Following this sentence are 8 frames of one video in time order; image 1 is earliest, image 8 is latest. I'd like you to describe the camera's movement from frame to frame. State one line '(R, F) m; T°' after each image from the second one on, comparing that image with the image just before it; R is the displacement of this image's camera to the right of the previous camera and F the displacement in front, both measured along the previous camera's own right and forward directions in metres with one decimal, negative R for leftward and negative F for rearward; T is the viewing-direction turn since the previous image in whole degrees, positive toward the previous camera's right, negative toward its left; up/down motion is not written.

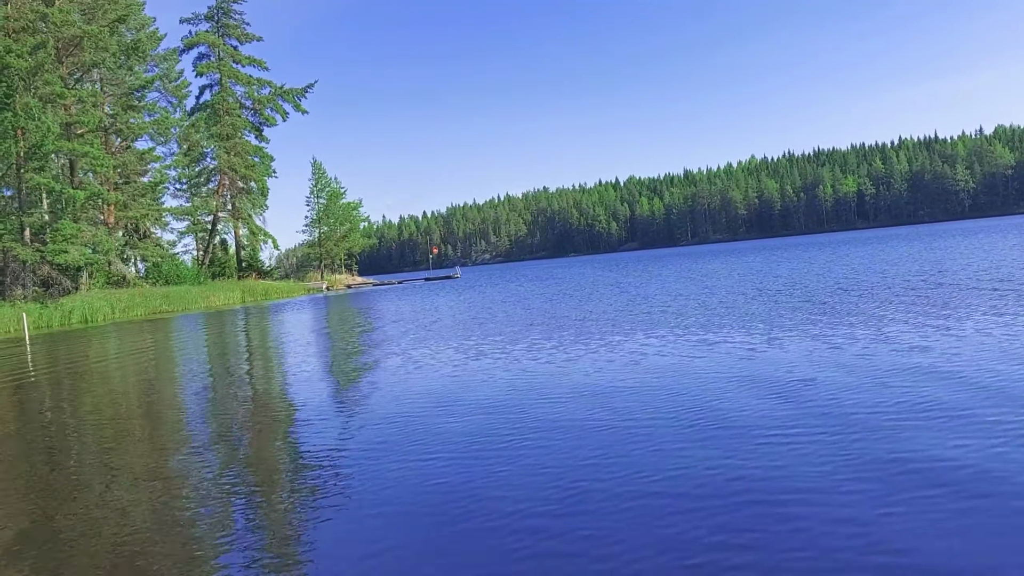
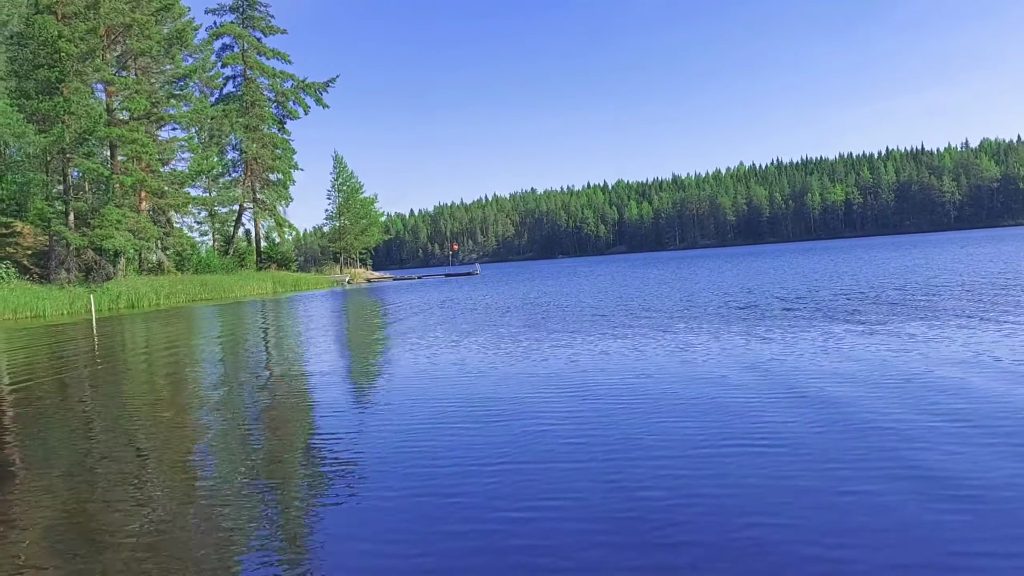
(-1.8, -0.4) m; +1°
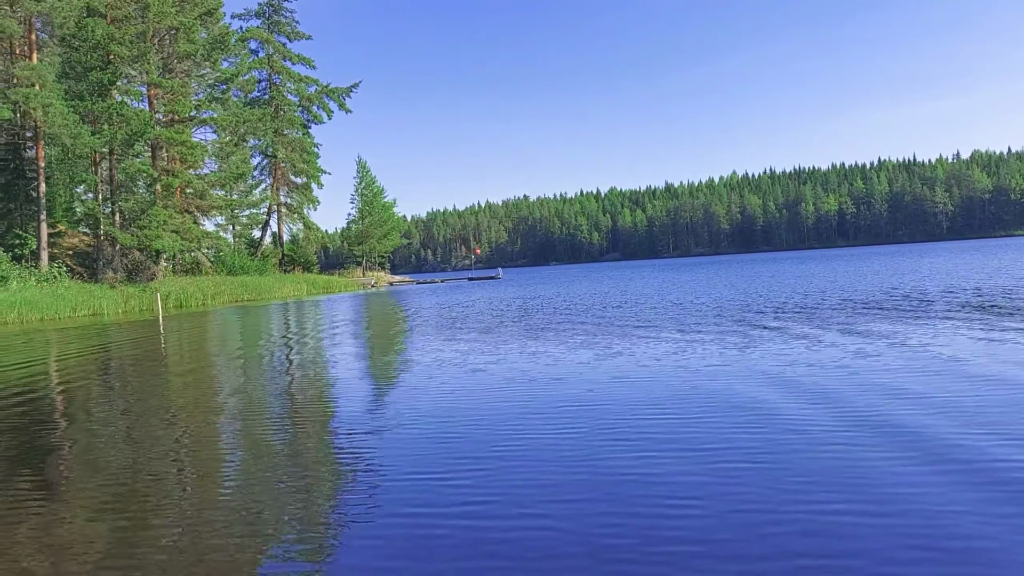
(-1.6, -0.4) m; +1°
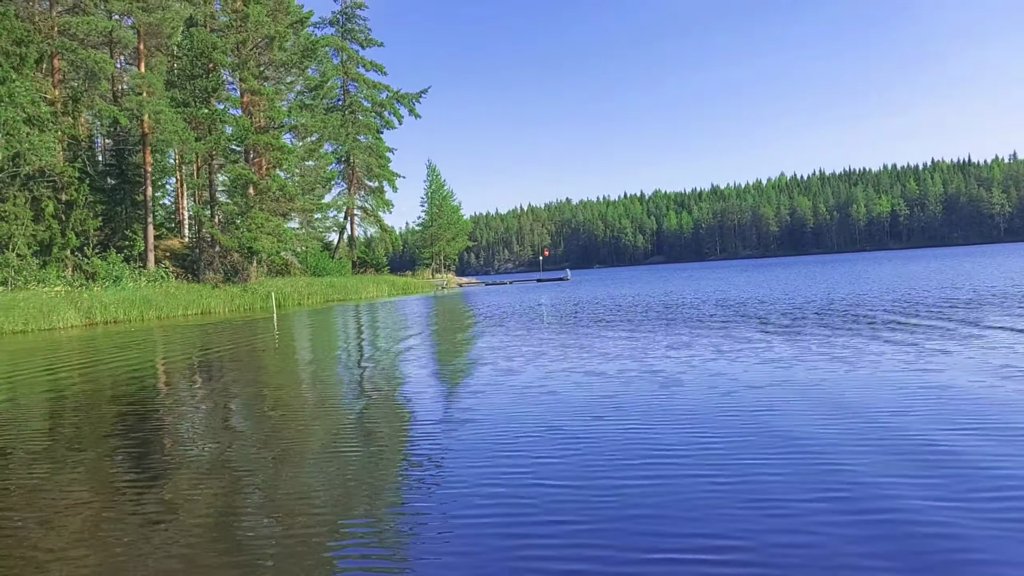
(-1.4, -0.3) m; -3°
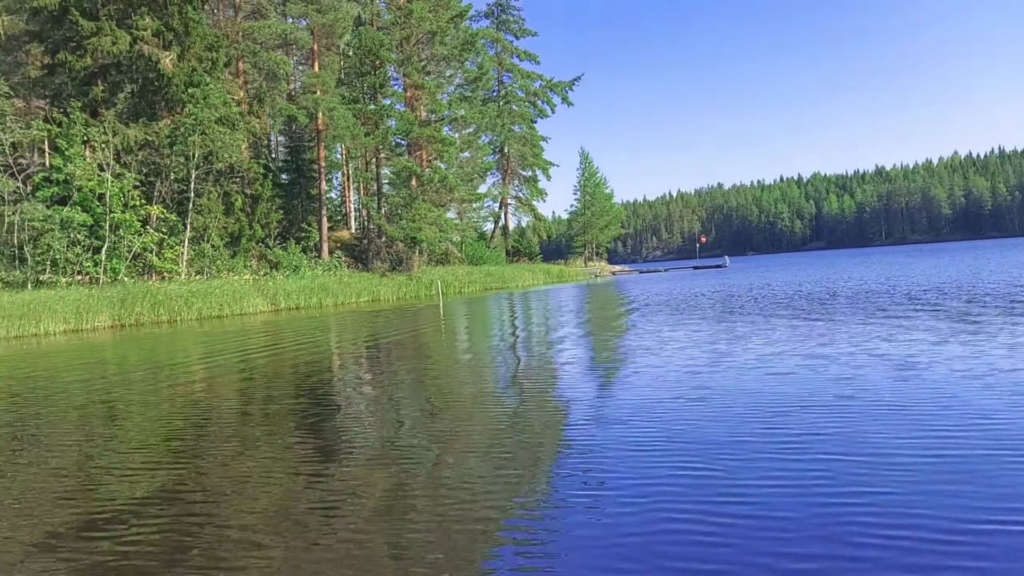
(-0.5, +0.3) m; -11°
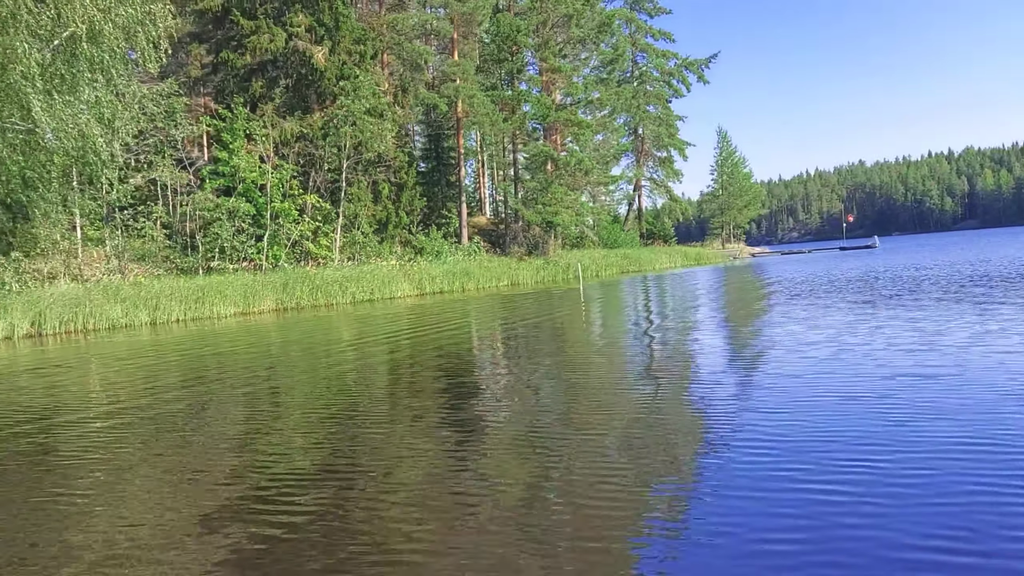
(-0.8, +0.1) m; -9°
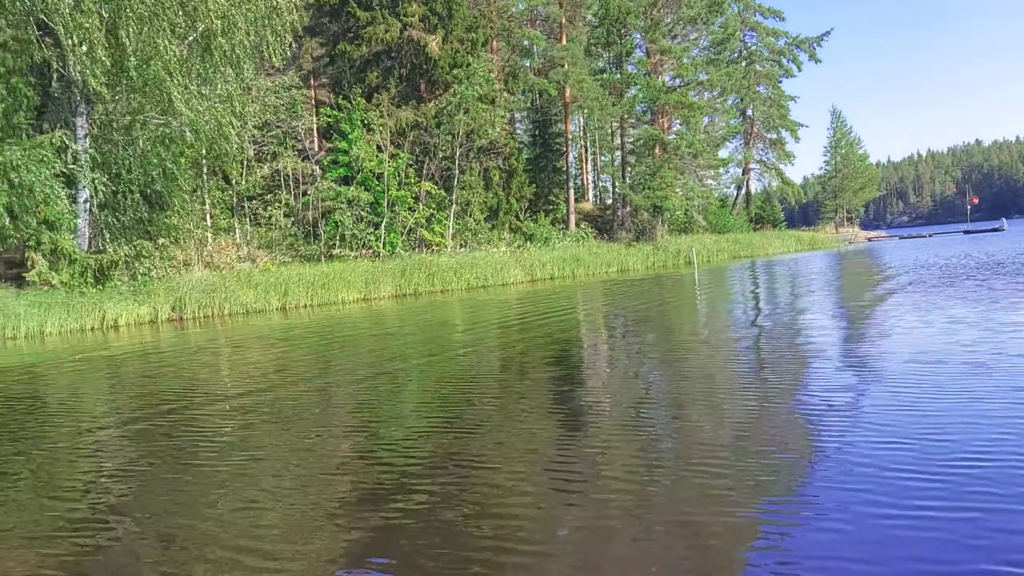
(-1.1, +0.1) m; -6°
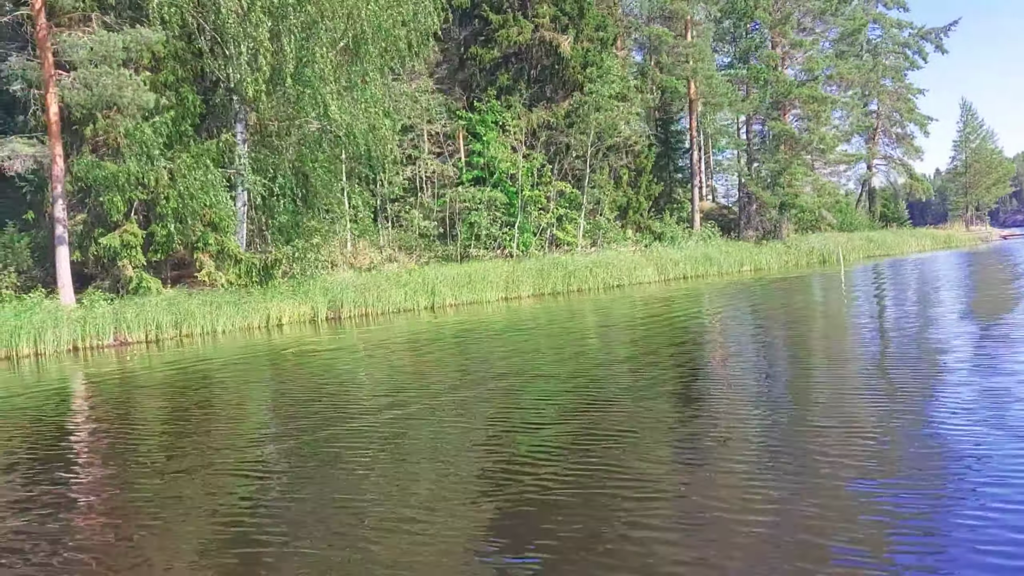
(-2.4, 0.0) m; -5°
